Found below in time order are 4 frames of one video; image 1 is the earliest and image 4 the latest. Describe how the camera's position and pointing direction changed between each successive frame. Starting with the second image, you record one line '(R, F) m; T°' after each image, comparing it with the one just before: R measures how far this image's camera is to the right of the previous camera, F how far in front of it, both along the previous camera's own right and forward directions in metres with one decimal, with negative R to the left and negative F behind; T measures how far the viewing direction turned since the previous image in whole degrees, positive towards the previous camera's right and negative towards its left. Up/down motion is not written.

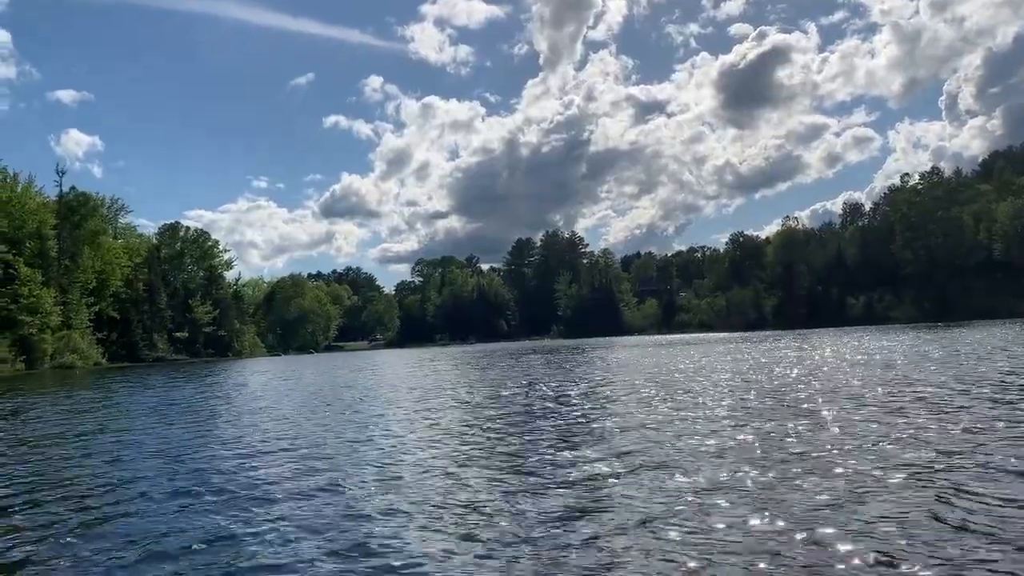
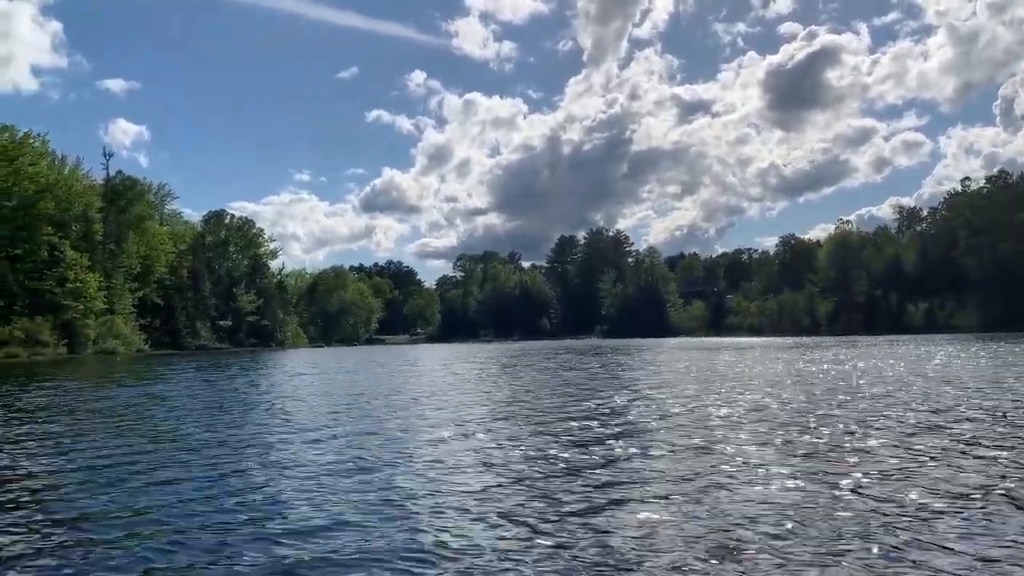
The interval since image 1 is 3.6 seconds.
(-0.8, +1.5) m; -2°
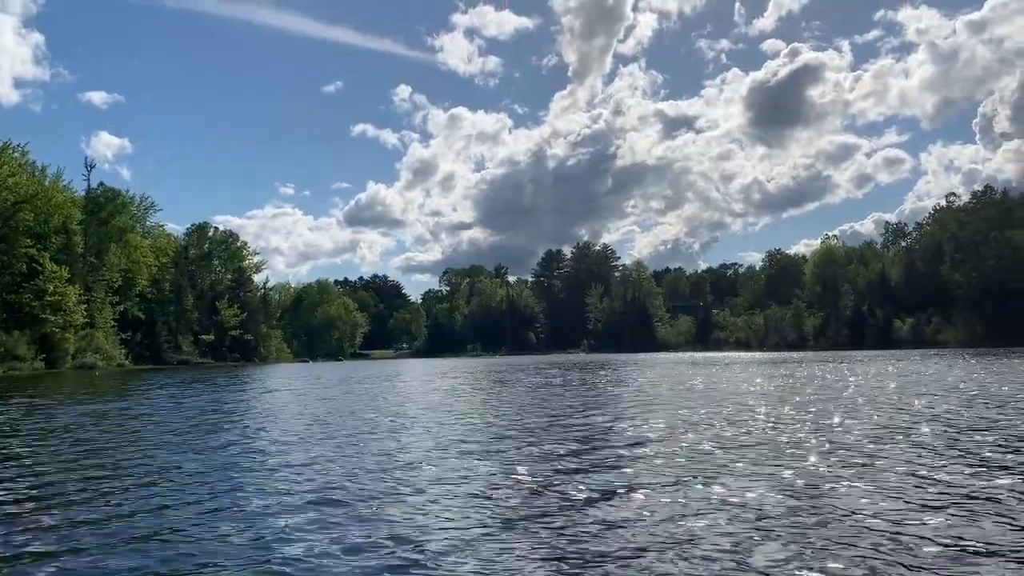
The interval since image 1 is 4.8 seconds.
(-0.2, +0.5) m; +1°
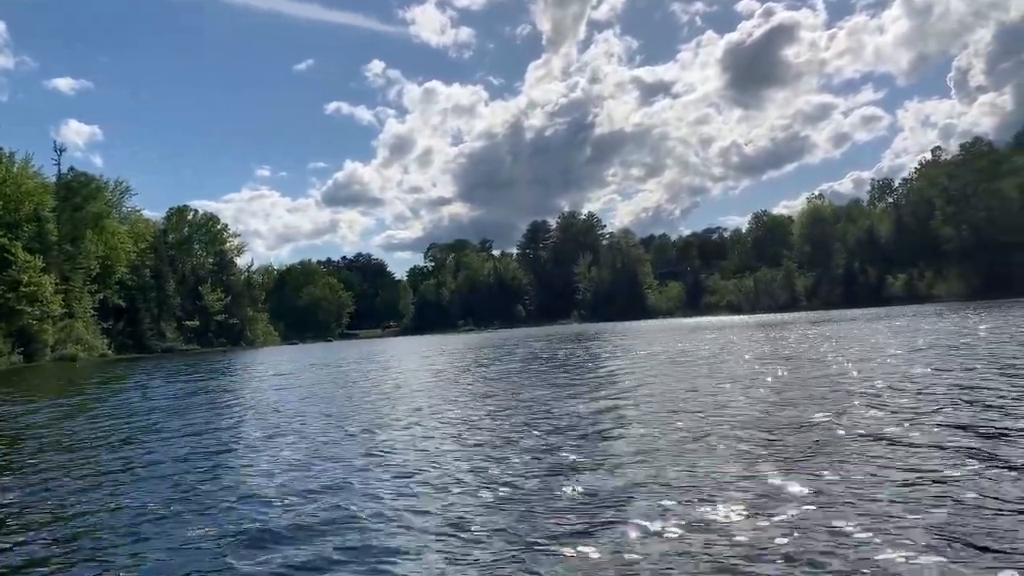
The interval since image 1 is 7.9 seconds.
(-0.5, +1.1) m; +1°
